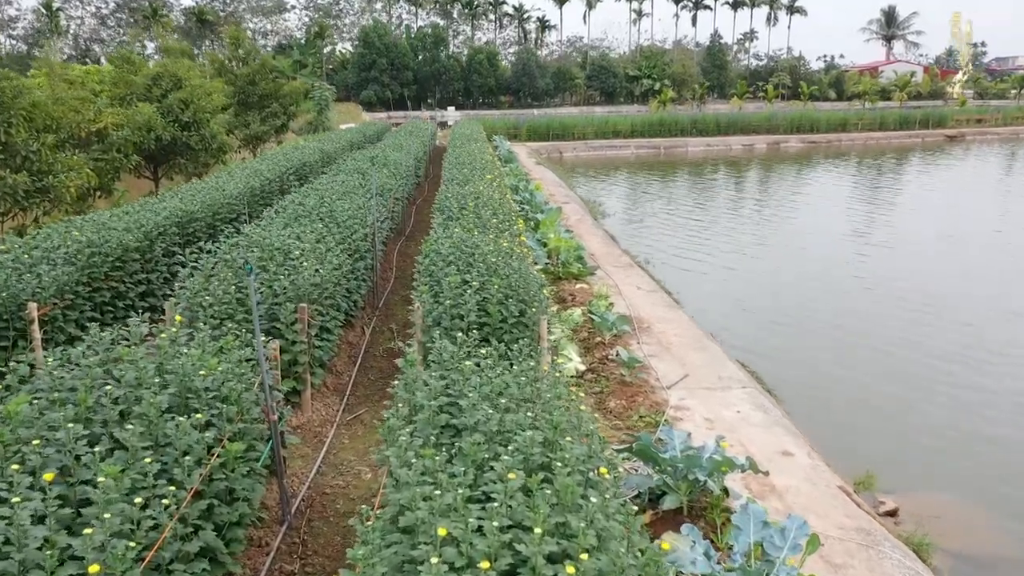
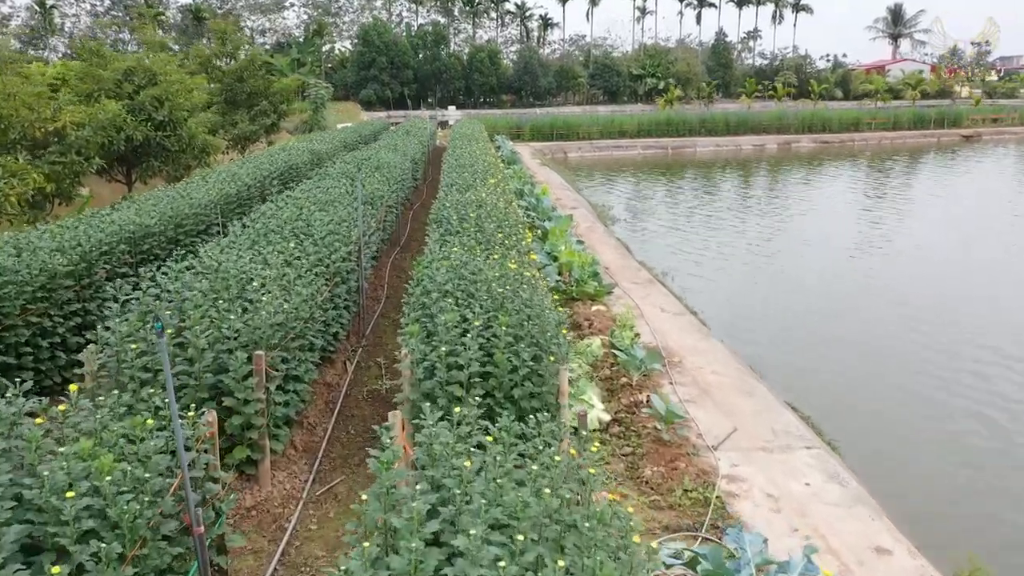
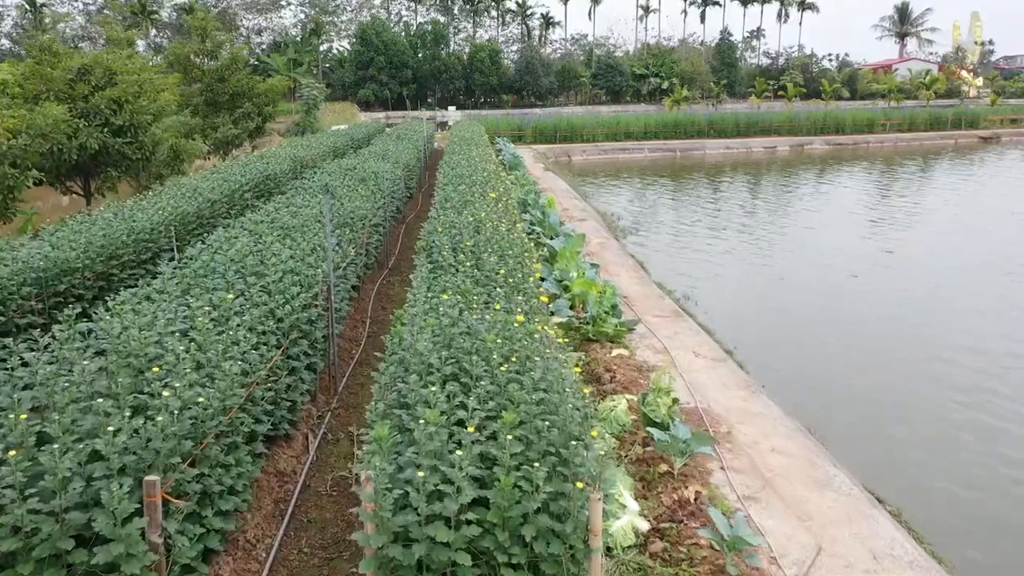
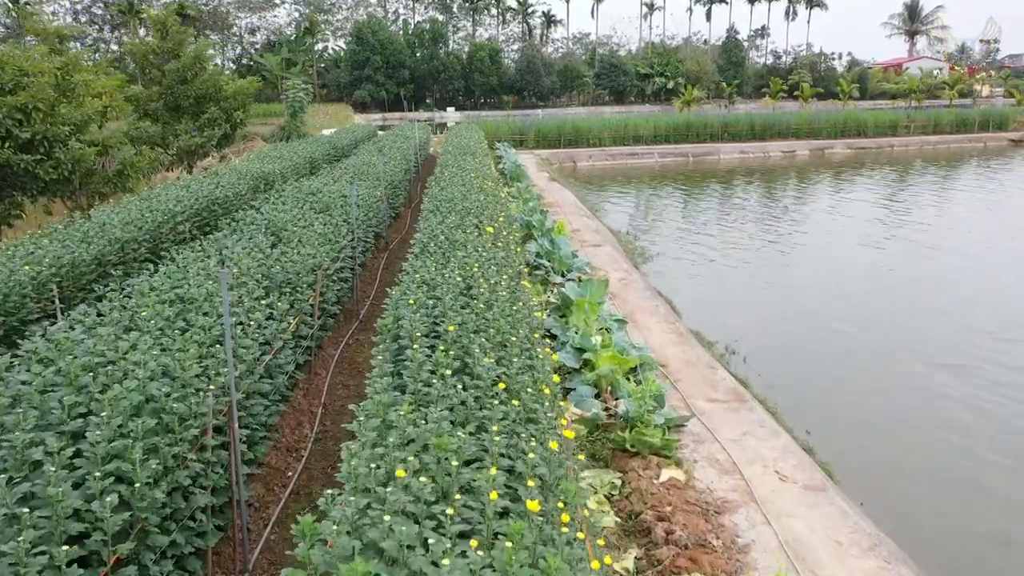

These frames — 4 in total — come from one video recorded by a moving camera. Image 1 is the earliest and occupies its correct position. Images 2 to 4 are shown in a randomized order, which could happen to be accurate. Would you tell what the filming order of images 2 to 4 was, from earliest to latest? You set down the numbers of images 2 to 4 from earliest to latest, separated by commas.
2, 3, 4
